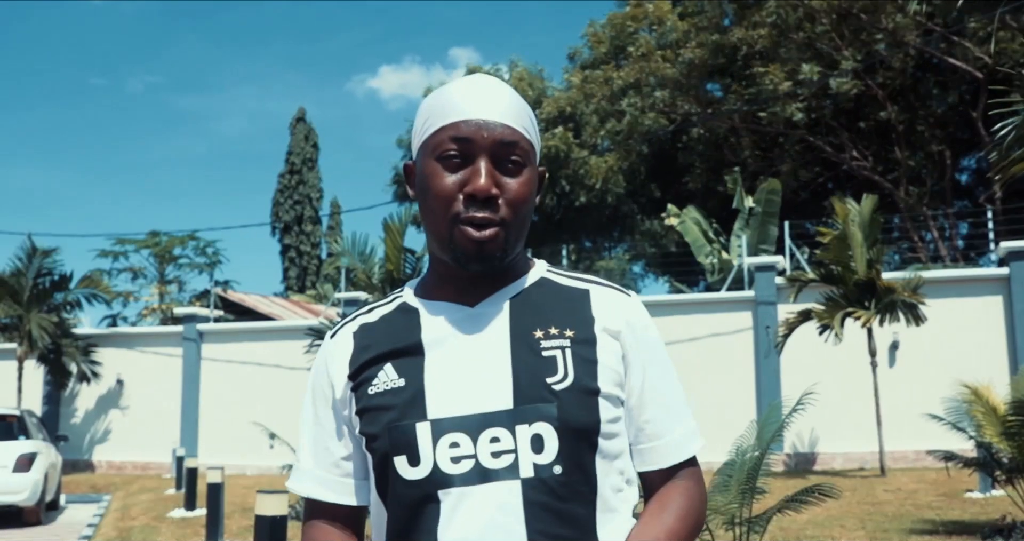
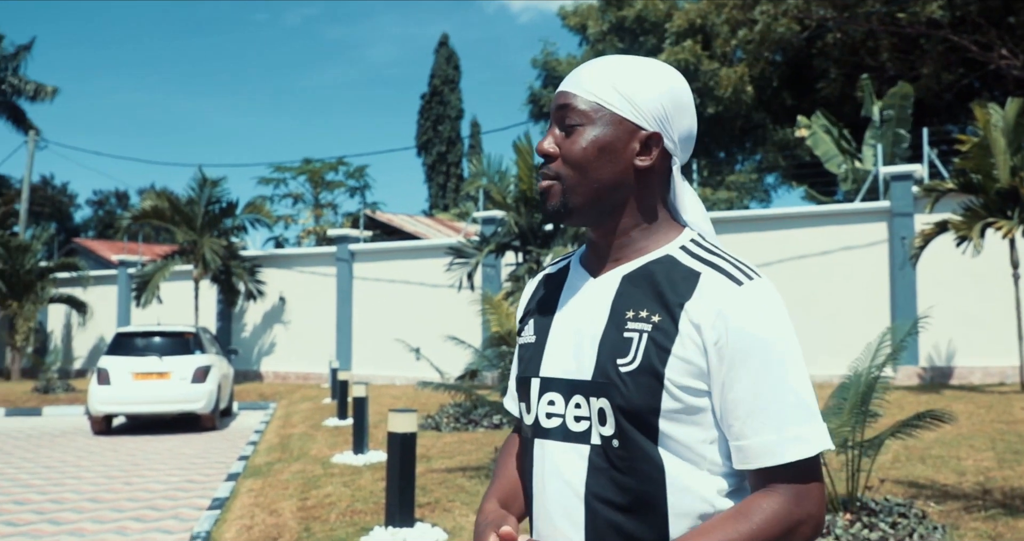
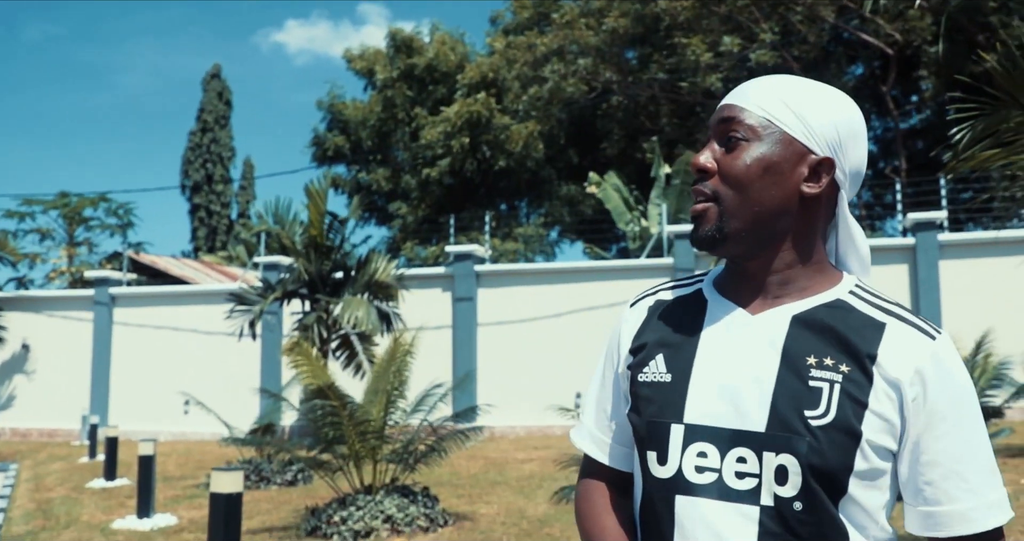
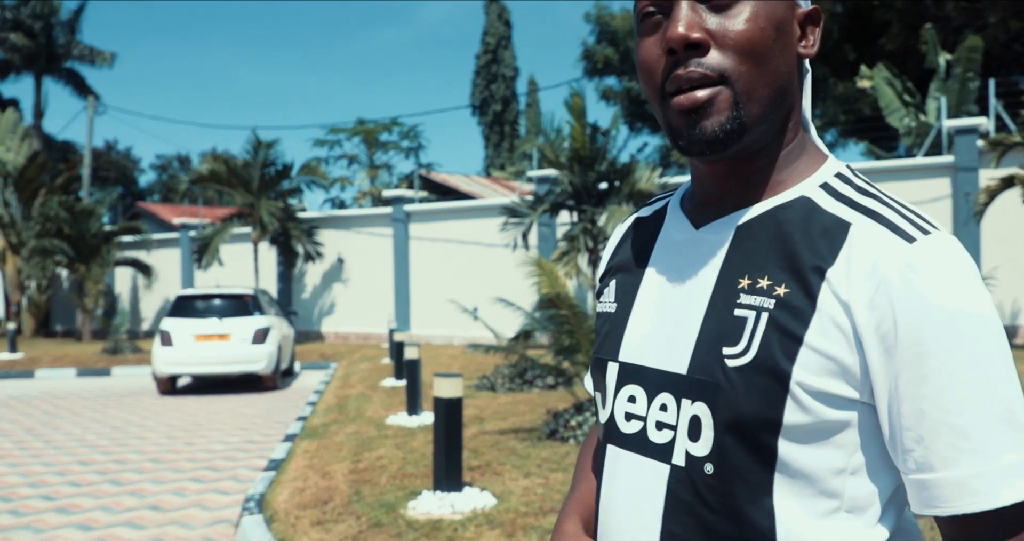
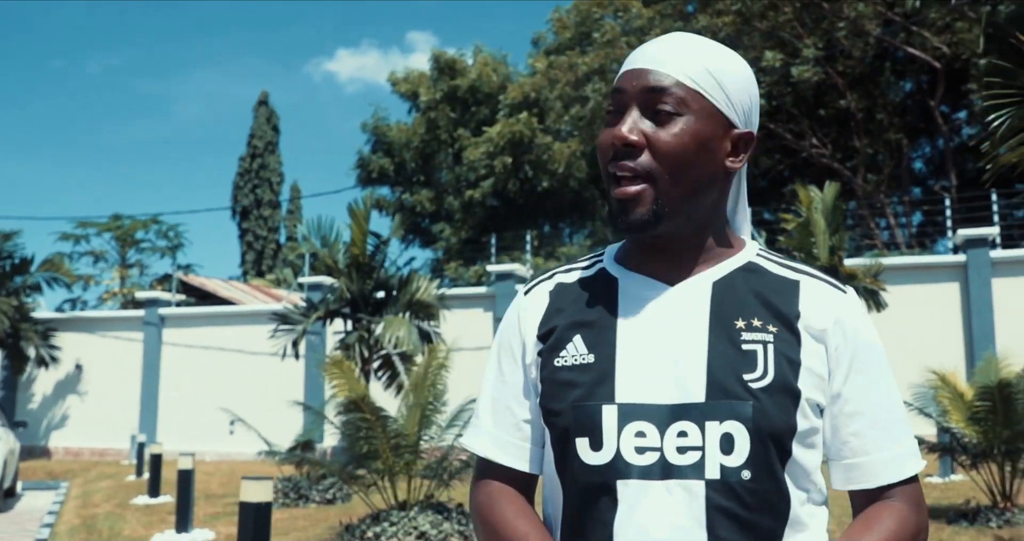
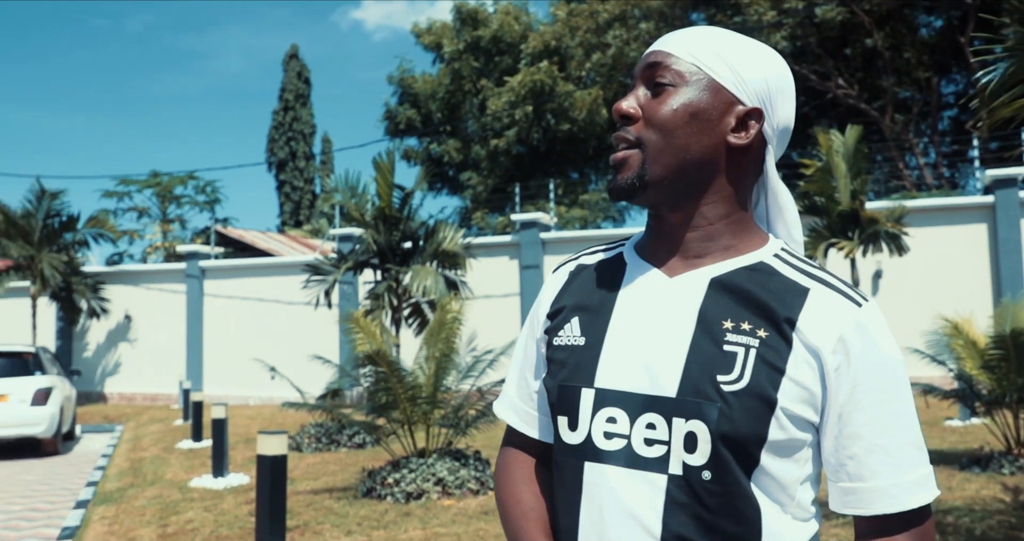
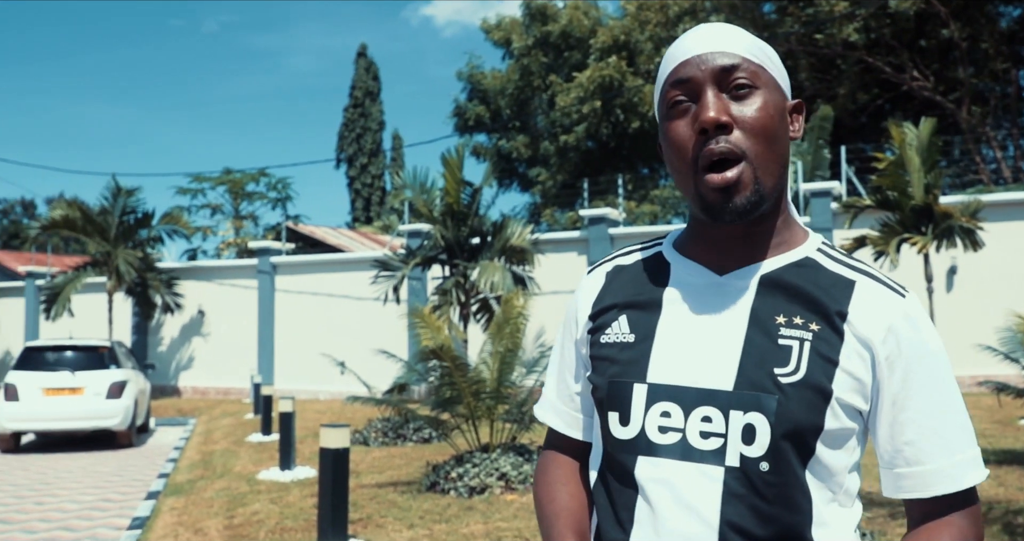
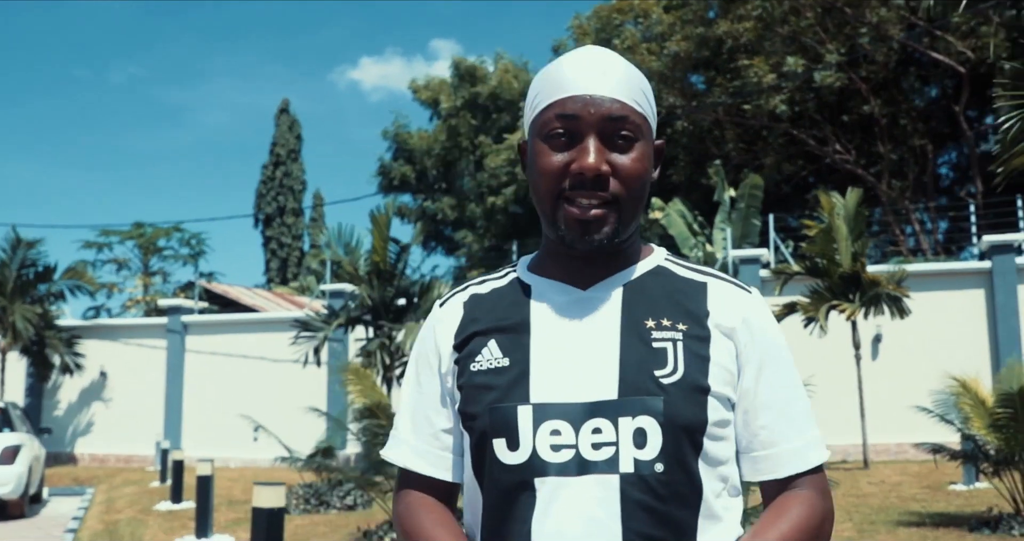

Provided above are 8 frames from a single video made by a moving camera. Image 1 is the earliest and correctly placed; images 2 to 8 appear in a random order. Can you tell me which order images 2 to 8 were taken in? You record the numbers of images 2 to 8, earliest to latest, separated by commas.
8, 5, 3, 6, 7, 2, 4
